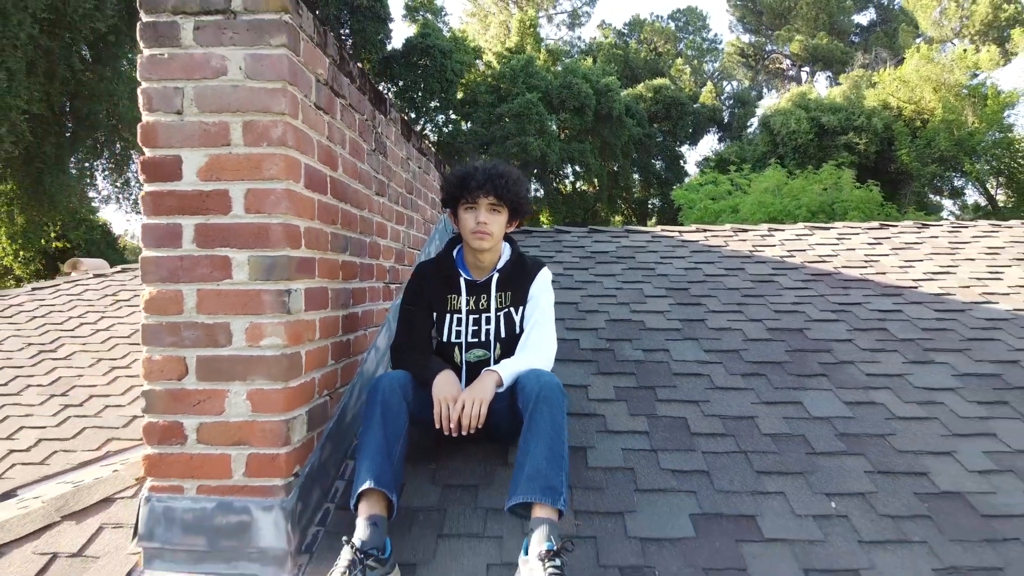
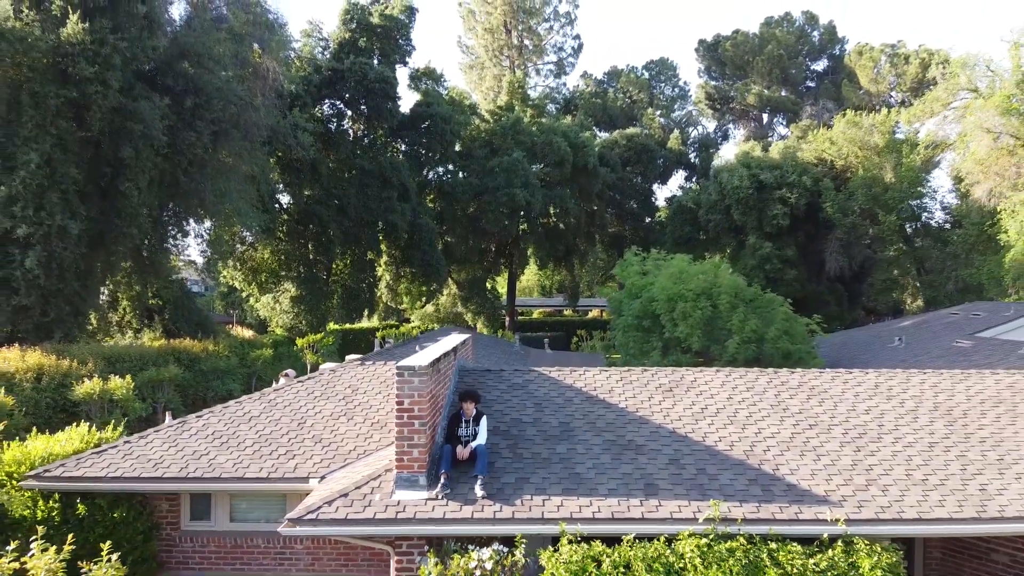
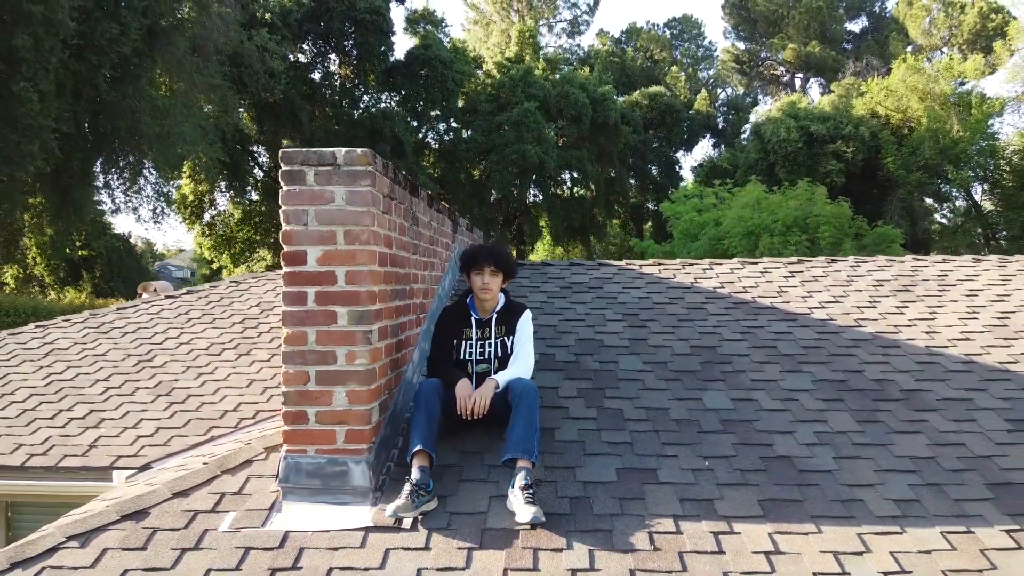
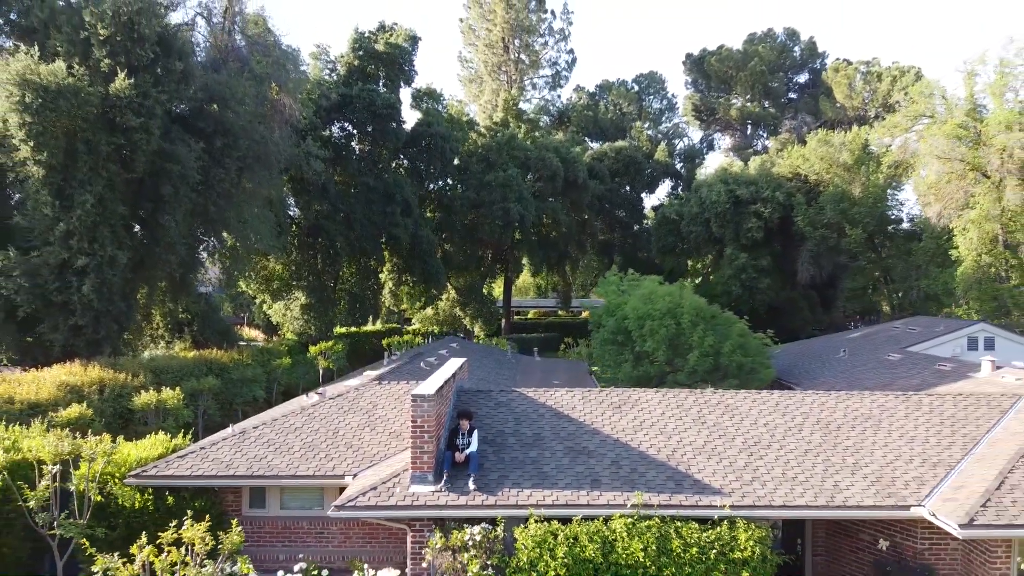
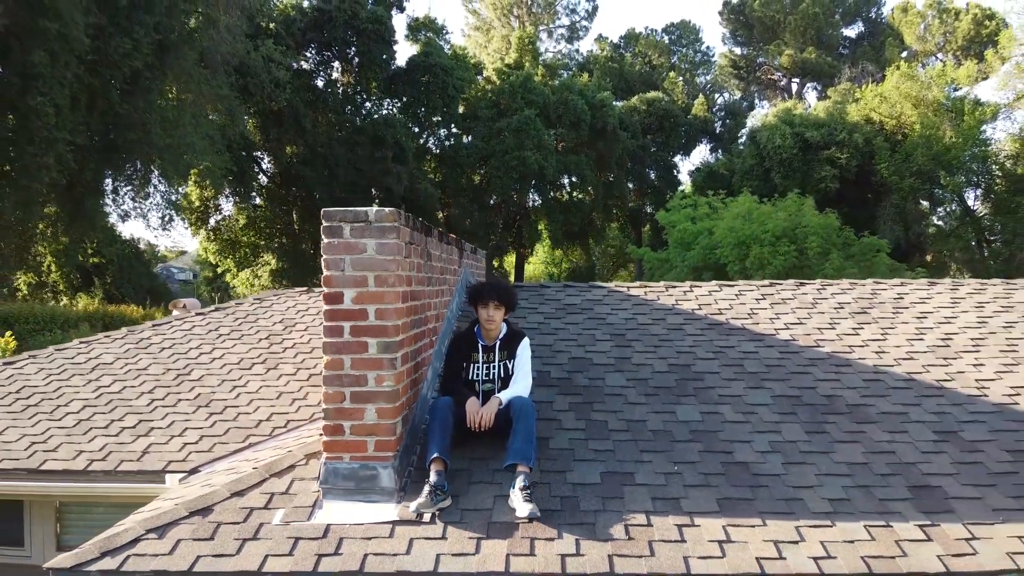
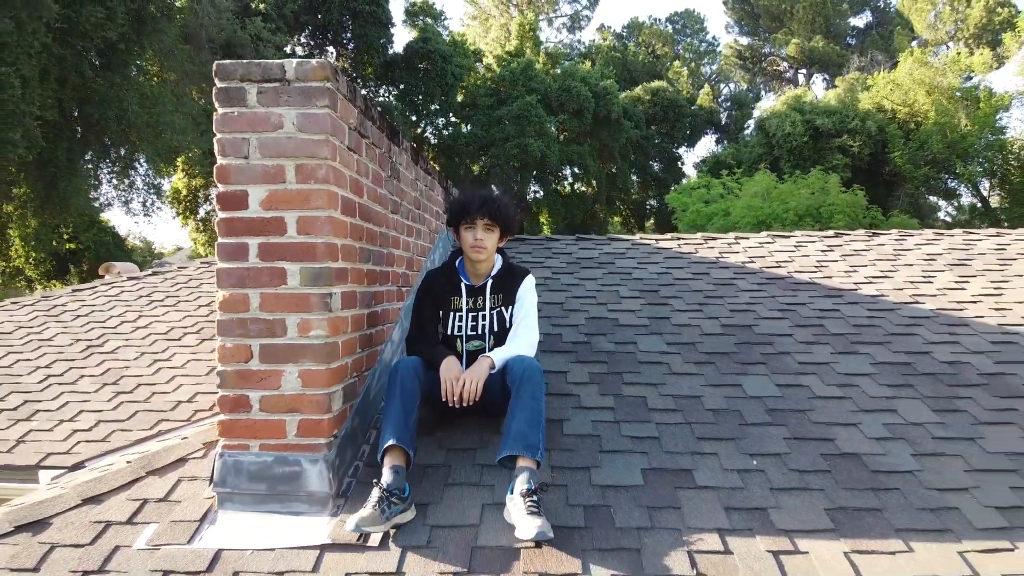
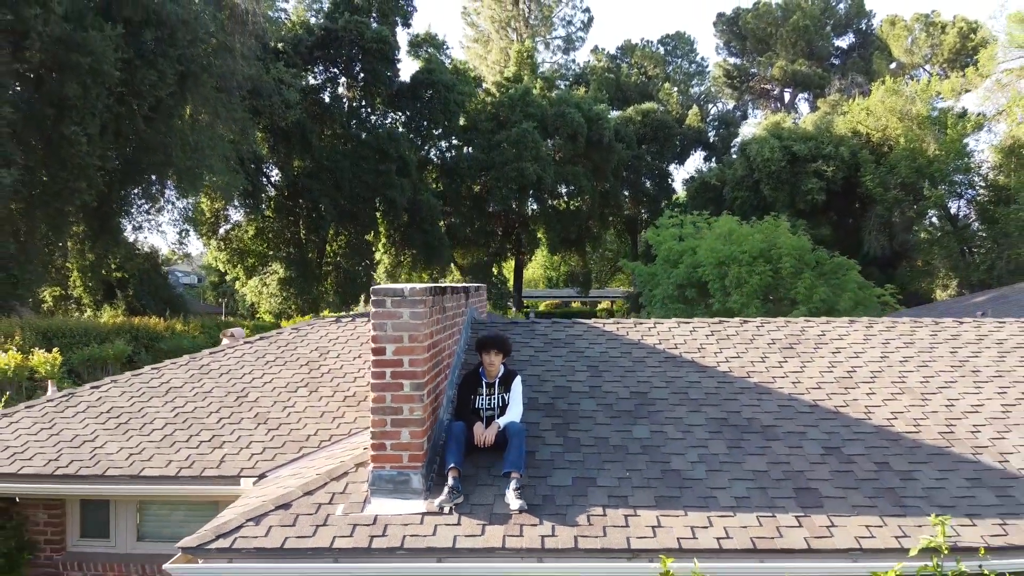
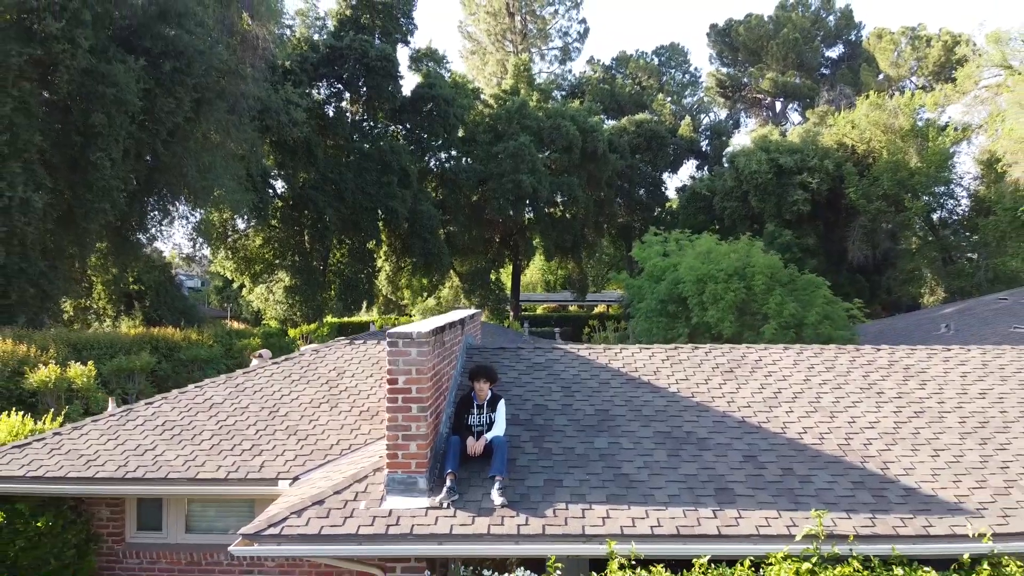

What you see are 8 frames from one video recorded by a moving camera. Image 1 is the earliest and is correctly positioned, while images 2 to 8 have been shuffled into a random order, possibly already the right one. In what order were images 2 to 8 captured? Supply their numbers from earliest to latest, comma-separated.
6, 3, 5, 7, 8, 2, 4
